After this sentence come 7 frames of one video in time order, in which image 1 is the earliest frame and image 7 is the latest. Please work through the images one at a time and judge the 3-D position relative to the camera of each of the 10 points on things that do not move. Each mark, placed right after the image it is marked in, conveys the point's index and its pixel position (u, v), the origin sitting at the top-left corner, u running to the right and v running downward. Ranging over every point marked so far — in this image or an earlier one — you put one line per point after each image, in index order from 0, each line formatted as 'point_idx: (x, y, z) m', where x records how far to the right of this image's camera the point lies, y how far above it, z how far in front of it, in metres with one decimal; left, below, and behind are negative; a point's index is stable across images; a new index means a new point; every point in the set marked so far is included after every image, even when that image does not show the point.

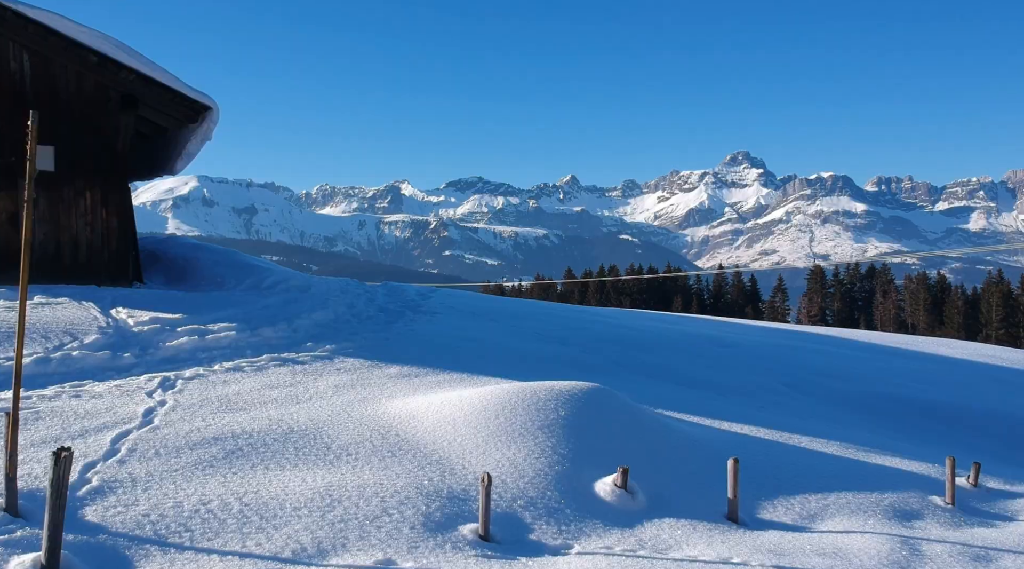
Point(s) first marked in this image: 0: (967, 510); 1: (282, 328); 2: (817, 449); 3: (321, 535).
0: (+7.0, -3.4, +13.6) m
1: (-4.9, -0.9, +18.9) m
2: (+5.3, -2.9, +15.6) m
3: (-2.1, -2.8, +9.8) m
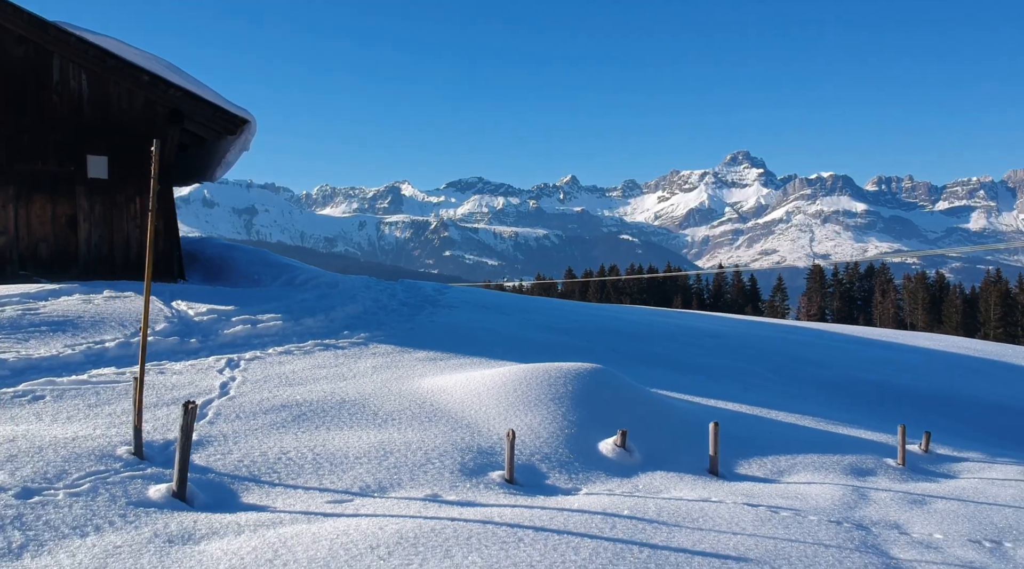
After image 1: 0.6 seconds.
0: (+7.3, -3.3, +16.1) m
1: (-4.6, -0.8, +21.3) m
2: (+5.6, -2.7, +18.0) m
3: (-1.8, -2.6, +12.2) m
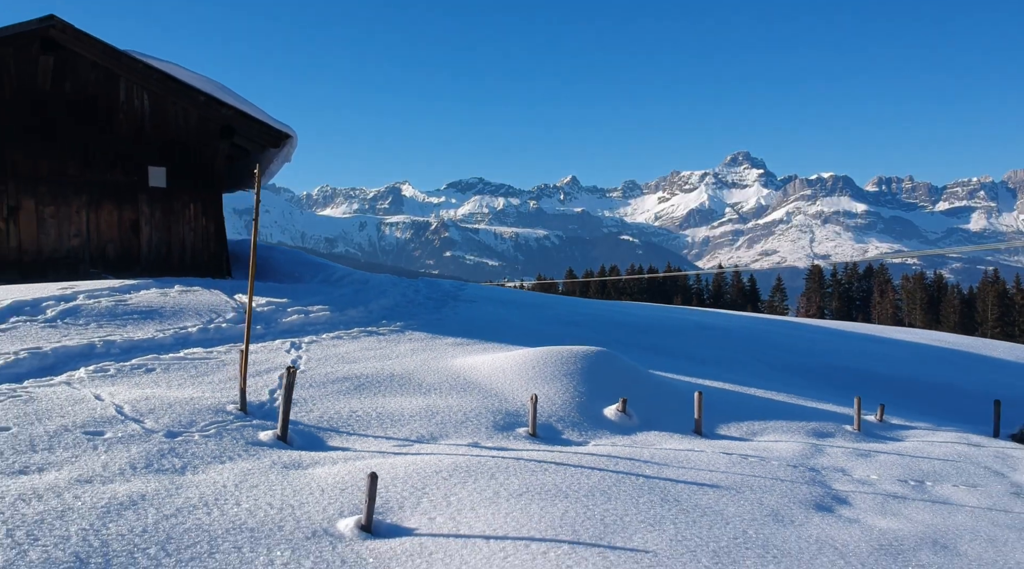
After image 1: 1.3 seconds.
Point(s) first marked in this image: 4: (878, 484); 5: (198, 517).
0: (+7.7, -3.2, +19.2) m
1: (-4.2, -0.7, +24.5) m
2: (+6.0, -2.6, +21.2) m
3: (-1.4, -2.5, +15.4) m
4: (+6.2, -3.3, +14.9) m
5: (-3.6, -2.7, +10.3) m
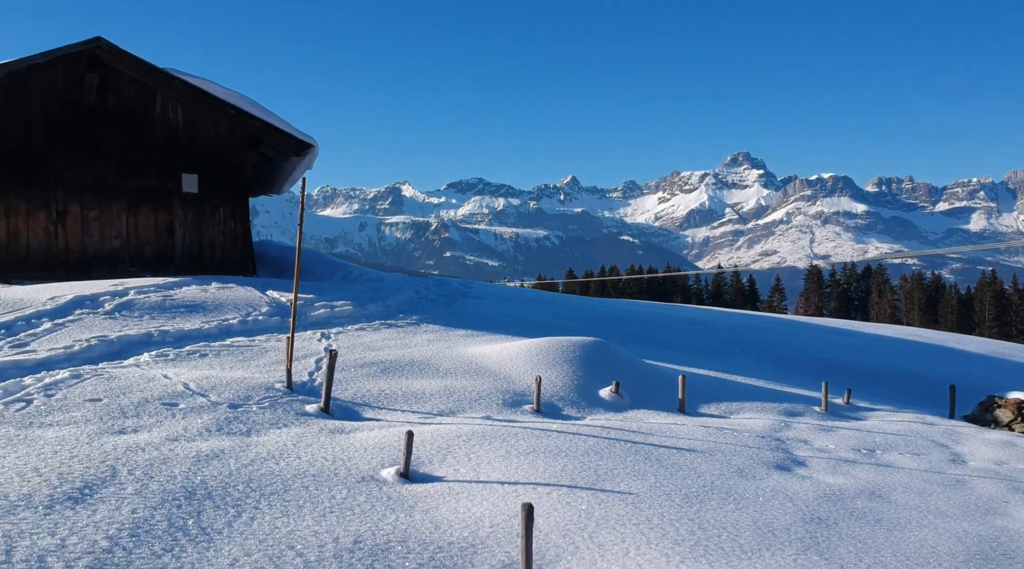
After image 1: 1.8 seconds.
0: (+7.9, -3.1, +21.7) m
1: (-4.0, -0.6, +27.0) m
2: (+6.2, -2.5, +23.6) m
3: (-1.3, -2.4, +17.8) m
4: (+6.3, -3.2, +17.3) m
5: (-3.5, -2.6, +12.7) m
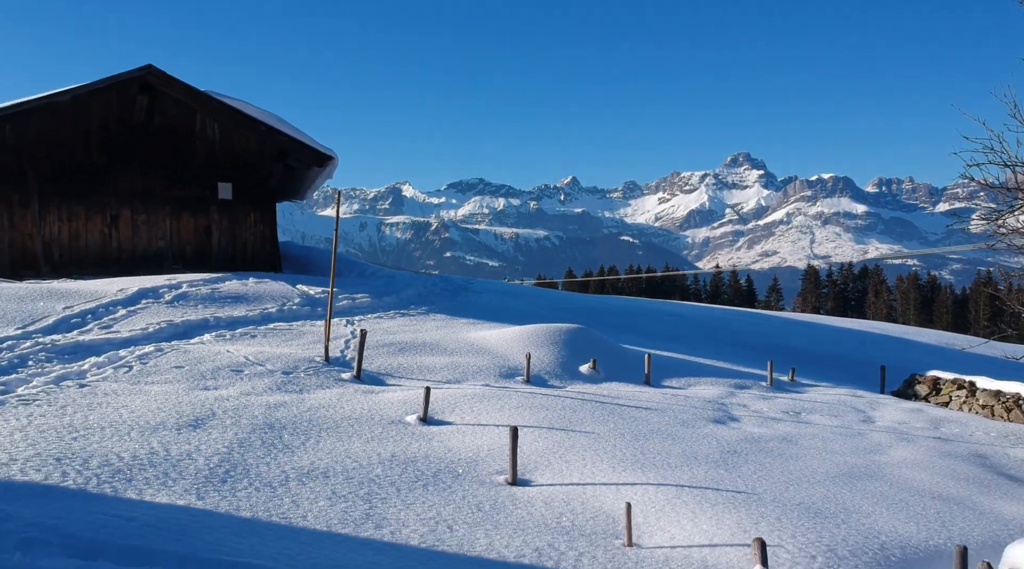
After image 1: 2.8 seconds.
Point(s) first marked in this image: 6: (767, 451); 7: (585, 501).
0: (+7.7, -3.0, +25.8) m
1: (-4.1, -0.4, +31.1) m
2: (+6.0, -2.4, +27.8) m
3: (-1.4, -2.3, +22.0) m
4: (+6.2, -3.1, +21.5) m
5: (-3.6, -2.4, +16.9) m
6: (+4.9, -3.2, +17.0) m
7: (+1.0, -3.0, +12.4) m
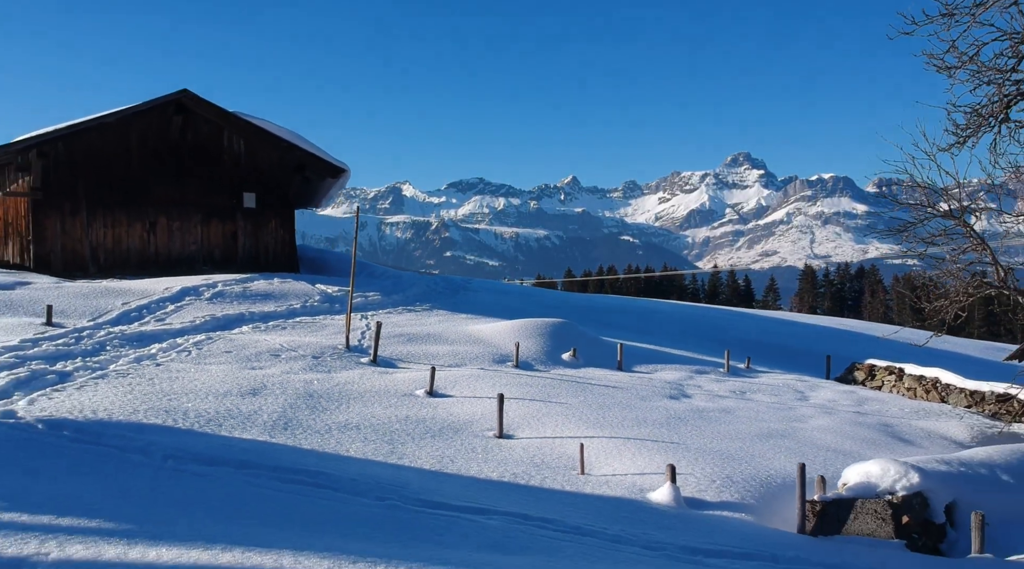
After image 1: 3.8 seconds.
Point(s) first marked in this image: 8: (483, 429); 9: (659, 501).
0: (+7.5, -3.0, +29.9) m
1: (-4.4, -0.4, +35.2) m
2: (+5.8, -2.4, +31.8) m
3: (-1.7, -2.3, +26.1) m
4: (+5.9, -3.1, +25.5) m
5: (-3.9, -2.4, +21.0) m
6: (+4.6, -3.2, +21.1) m
7: (+0.7, -3.0, +16.5) m
8: (-0.6, -2.9, +17.9) m
9: (+2.2, -3.3, +13.6) m
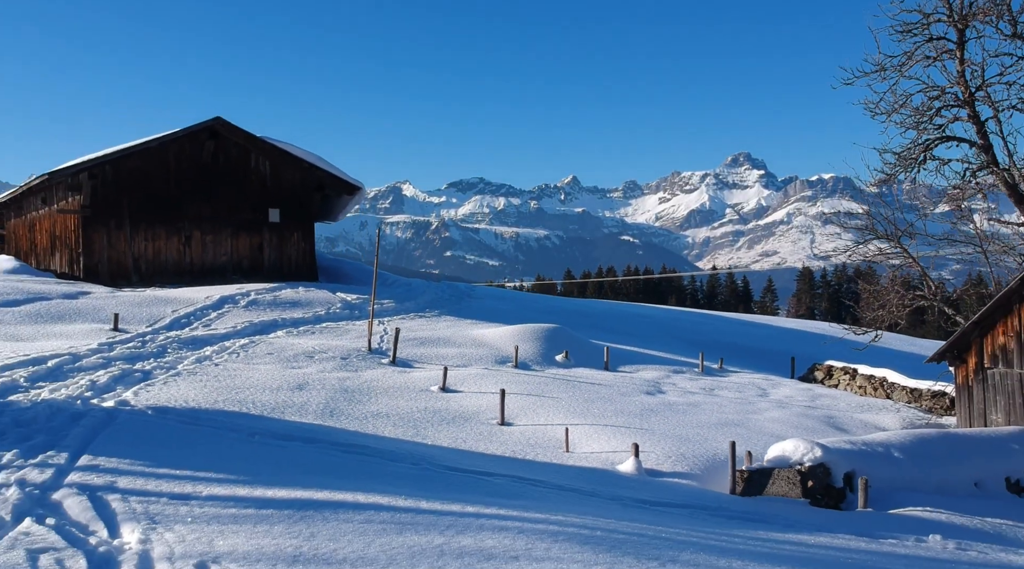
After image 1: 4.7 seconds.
0: (+7.5, -3.3, +33.9) m
1: (-4.4, -0.8, +39.2) m
2: (+5.8, -2.8, +35.8) m
3: (-1.7, -2.6, +30.1) m
4: (+5.9, -3.5, +29.5) m
5: (-3.9, -2.8, +25.0) m
6: (+4.6, -3.6, +25.1) m
7: (+0.7, -3.4, +20.5) m
8: (-0.6, -3.3, +21.9) m
9: (+2.2, -3.7, +17.6) m
